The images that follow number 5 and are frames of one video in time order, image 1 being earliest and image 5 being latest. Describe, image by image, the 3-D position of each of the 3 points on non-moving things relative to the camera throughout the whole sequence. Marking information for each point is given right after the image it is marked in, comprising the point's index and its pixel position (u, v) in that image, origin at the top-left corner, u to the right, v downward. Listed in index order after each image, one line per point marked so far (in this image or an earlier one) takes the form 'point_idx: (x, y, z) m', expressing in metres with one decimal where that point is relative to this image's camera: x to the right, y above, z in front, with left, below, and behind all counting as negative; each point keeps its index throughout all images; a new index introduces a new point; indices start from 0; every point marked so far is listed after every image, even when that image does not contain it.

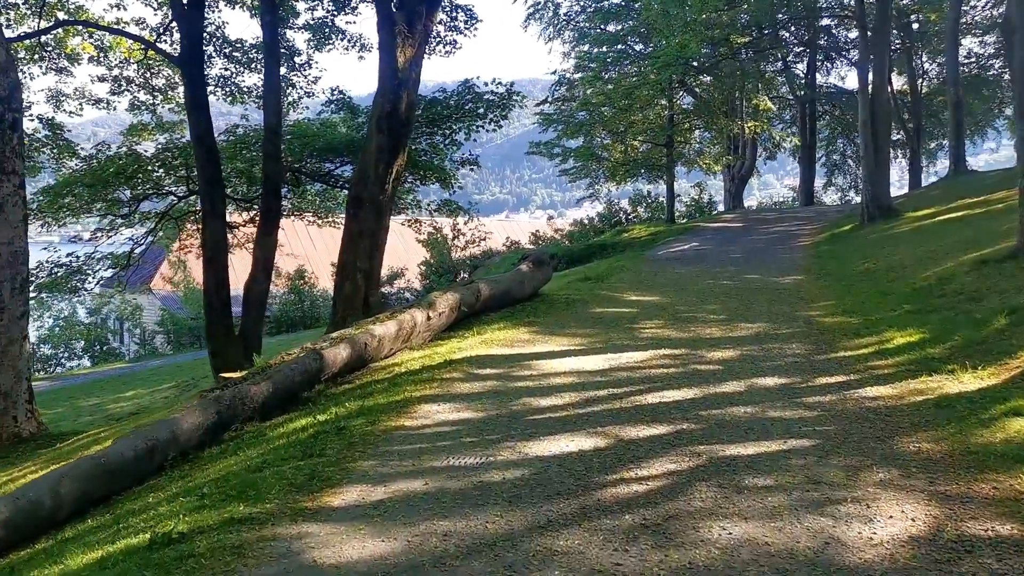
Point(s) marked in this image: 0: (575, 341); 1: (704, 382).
0: (+0.5, -0.4, +7.1) m
1: (+1.2, -0.6, +5.4) m
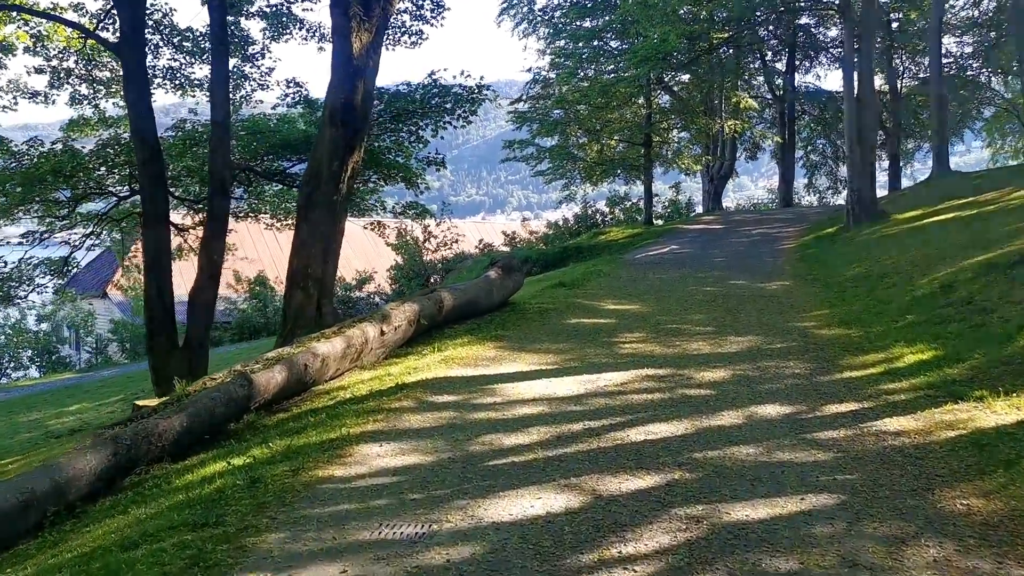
0: (+0.3, -0.5, +6.3) m
1: (+1.0, -0.7, +4.6) m
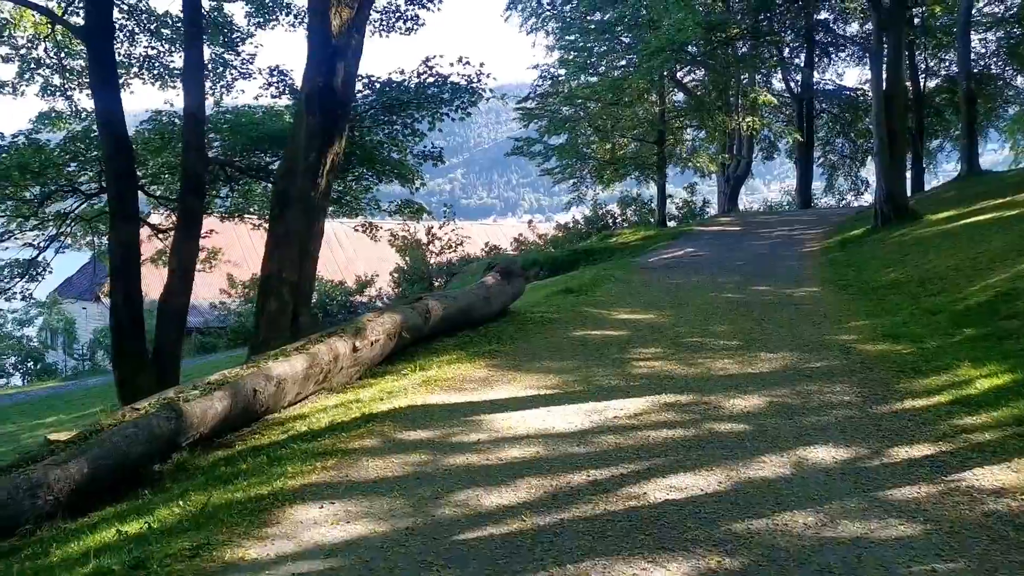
0: (+0.2, -0.6, +5.4) m
1: (+0.9, -0.7, +3.7) m
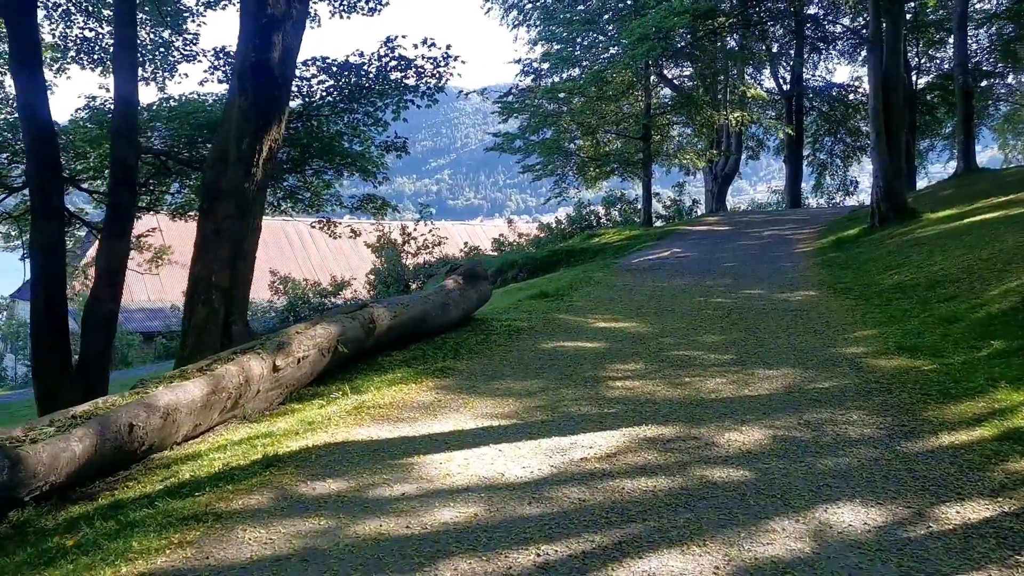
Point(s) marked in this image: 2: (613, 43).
0: (0.0, -0.6, +4.5) m
1: (+0.7, -0.7, +2.8) m
2: (+2.2, +5.5, +19.5) m
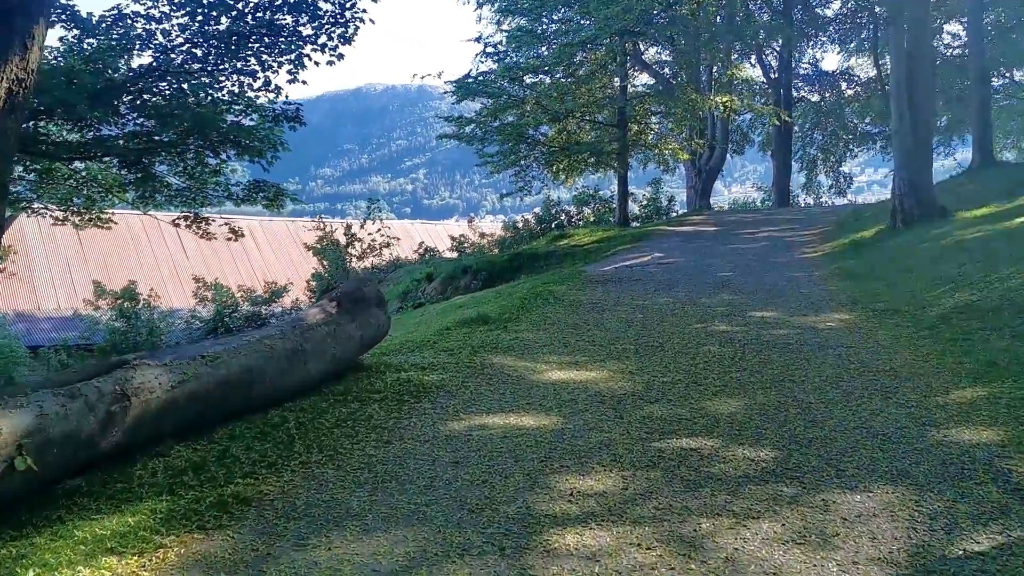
0: (-0.4, -0.8, +1.9) m
1: (+0.3, -0.9, +0.3) m
2: (+1.4, +5.3, +17.0) m
